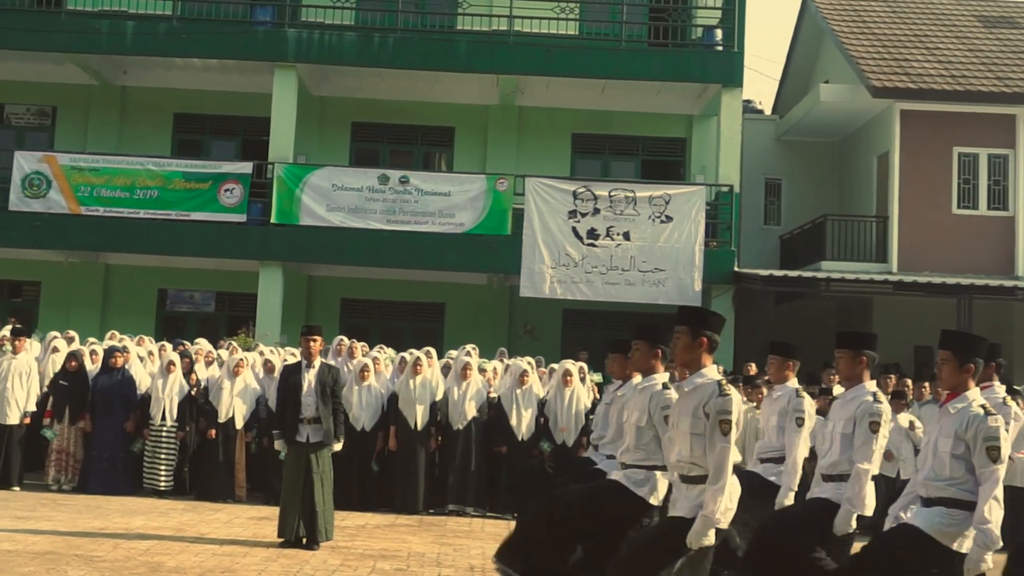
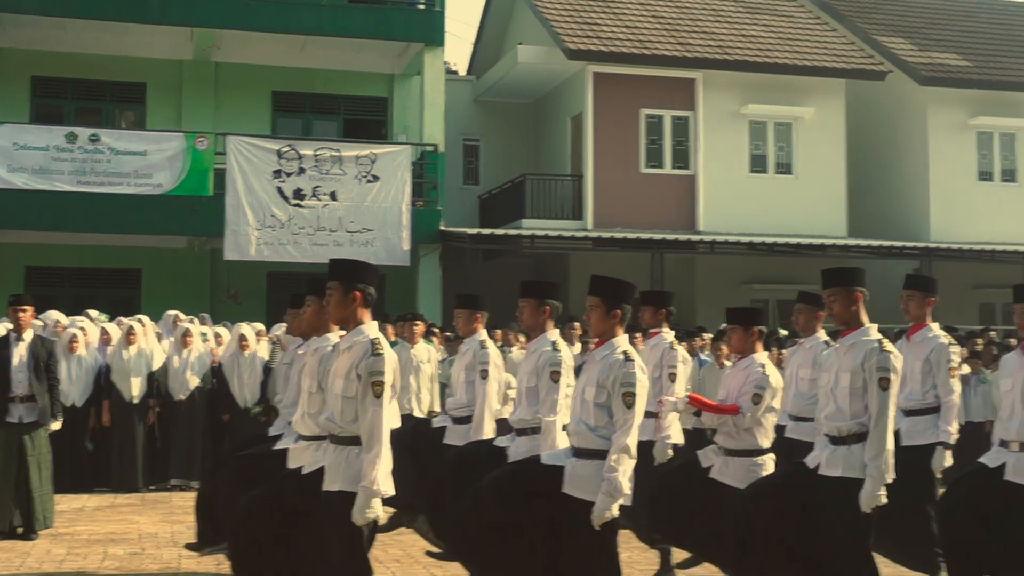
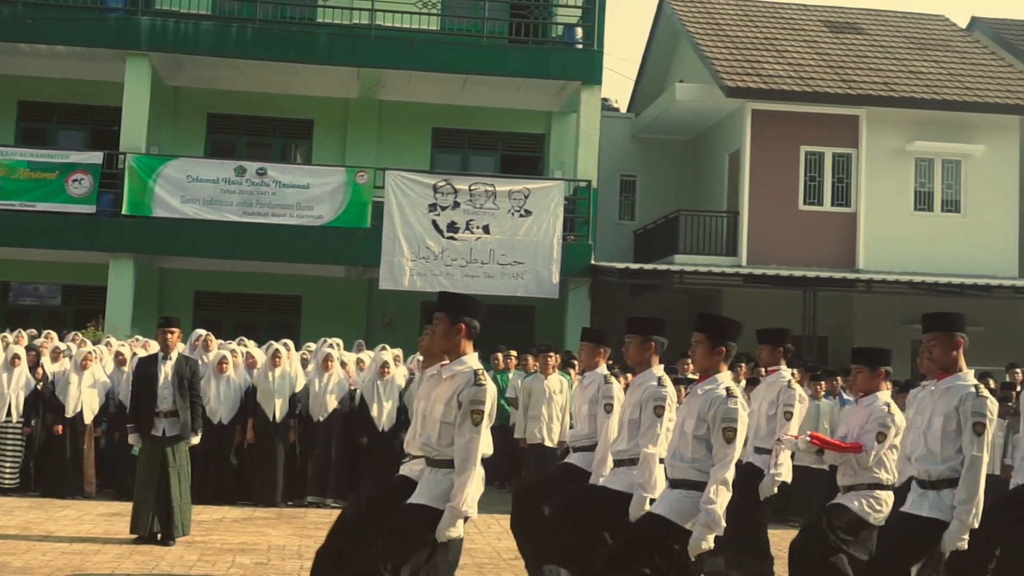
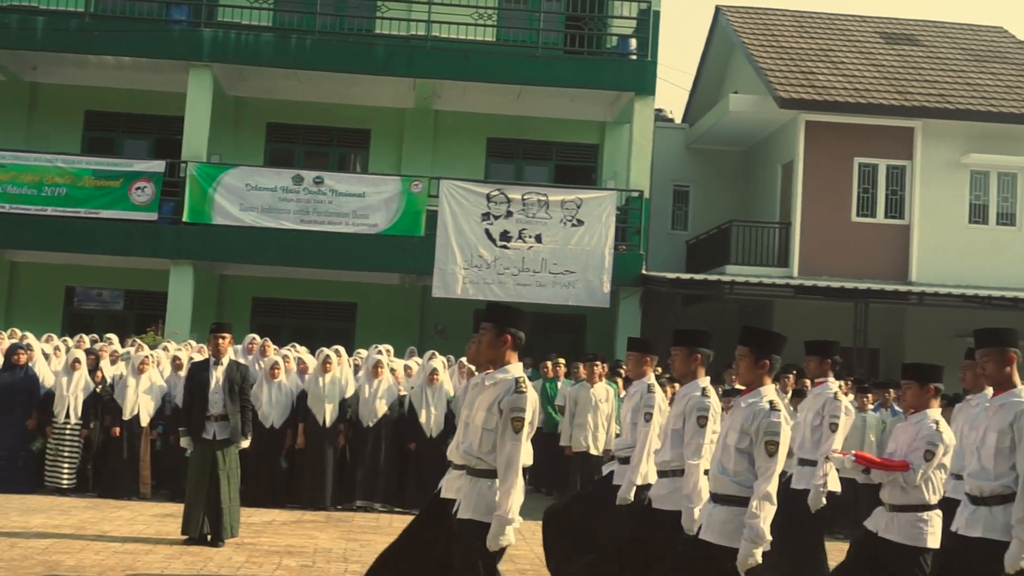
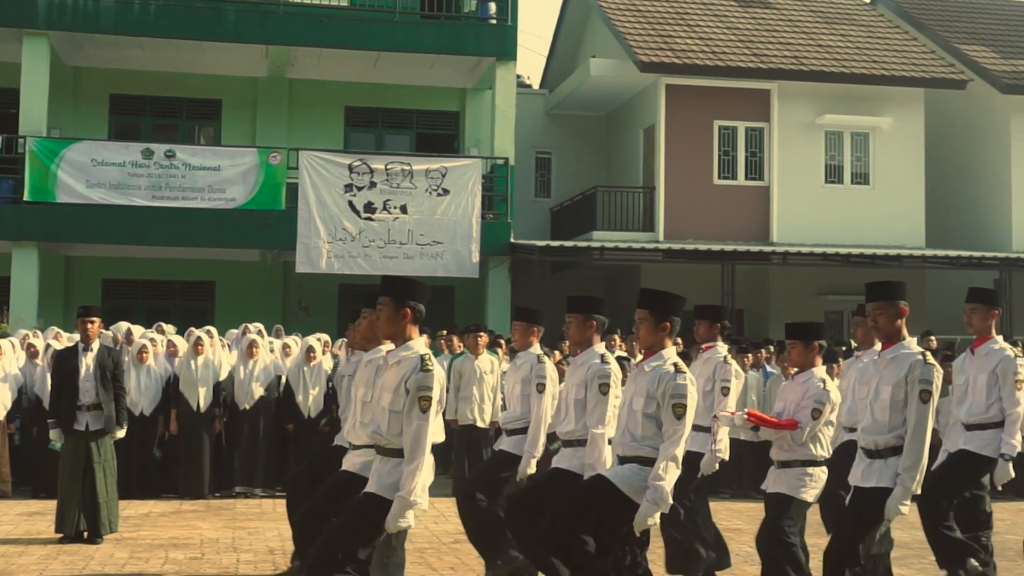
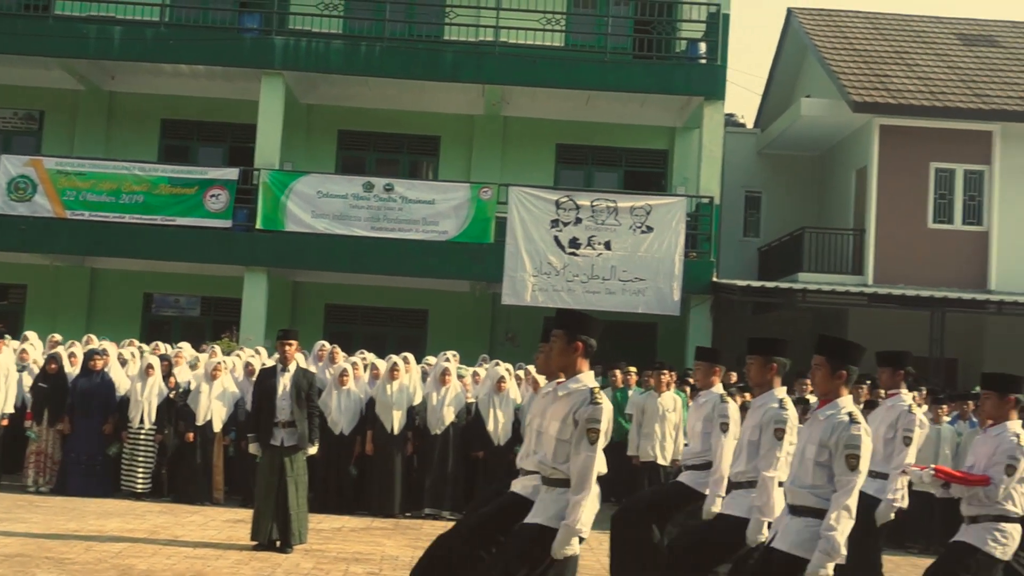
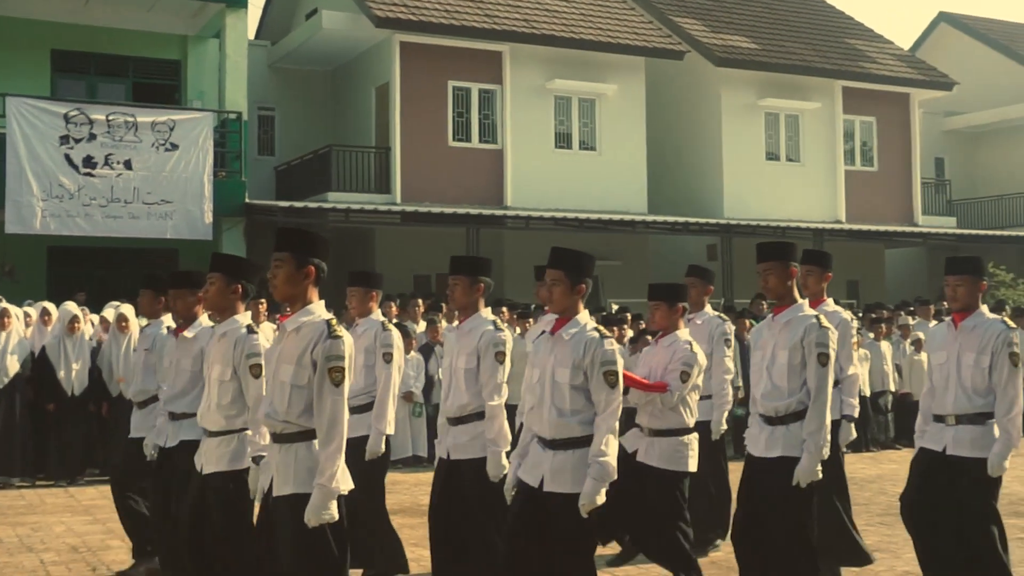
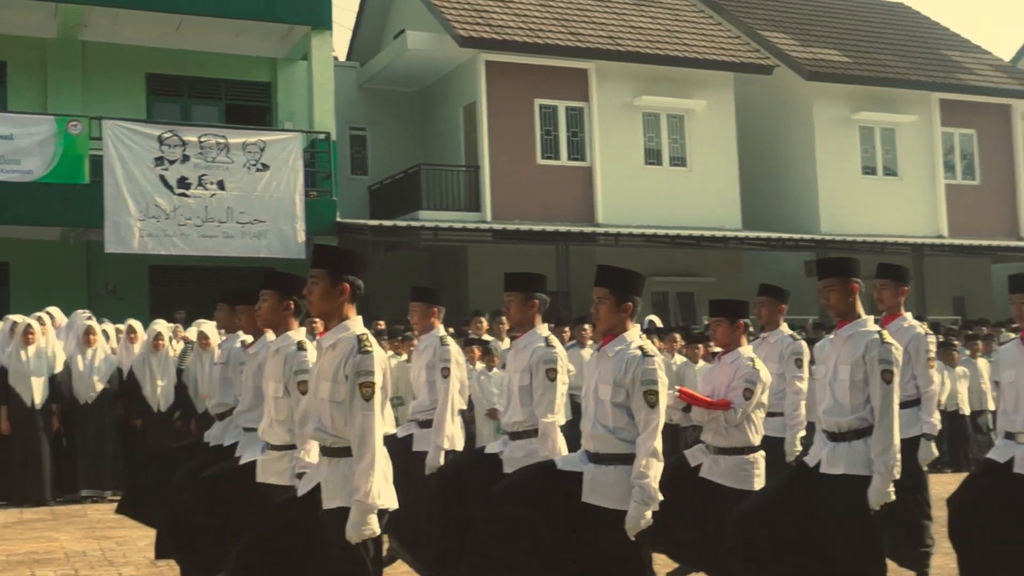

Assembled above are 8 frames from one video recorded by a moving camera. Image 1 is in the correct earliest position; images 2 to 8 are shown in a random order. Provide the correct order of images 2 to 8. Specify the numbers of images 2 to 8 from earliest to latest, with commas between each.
6, 4, 3, 5, 2, 8, 7
